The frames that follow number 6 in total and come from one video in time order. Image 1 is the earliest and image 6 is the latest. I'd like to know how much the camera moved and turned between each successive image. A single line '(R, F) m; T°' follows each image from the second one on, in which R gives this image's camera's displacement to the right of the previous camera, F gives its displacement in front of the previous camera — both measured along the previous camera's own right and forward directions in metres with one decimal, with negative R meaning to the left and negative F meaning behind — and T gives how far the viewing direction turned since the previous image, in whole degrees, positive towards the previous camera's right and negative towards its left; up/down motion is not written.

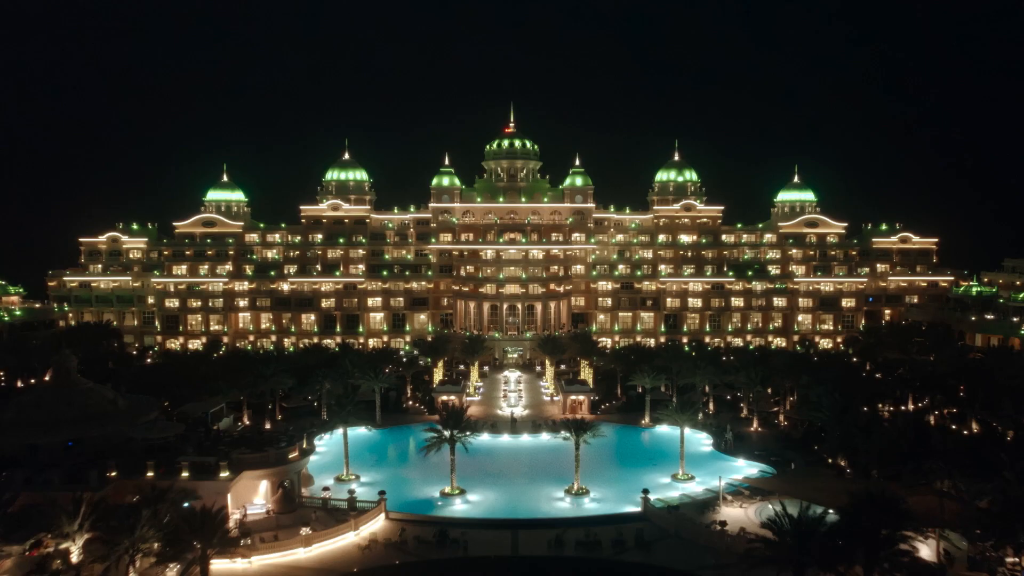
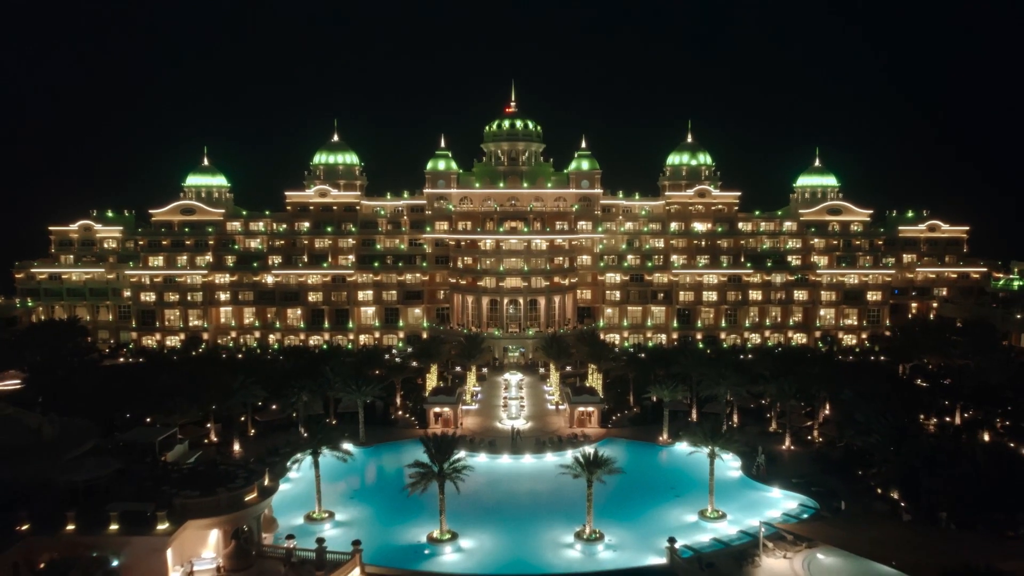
(+0.1, +6.8) m; 0°
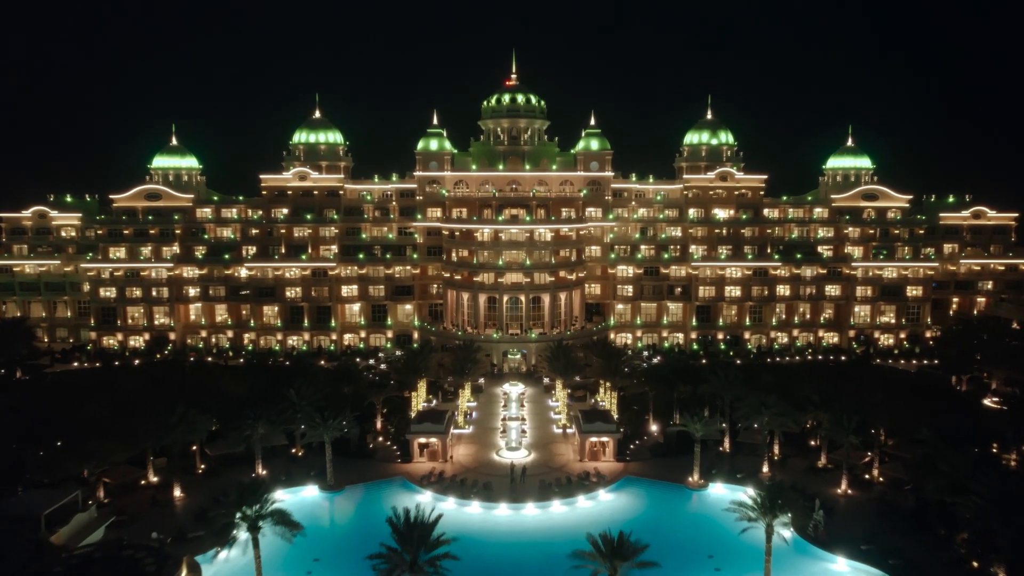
(+0.2, +9.1) m; 0°
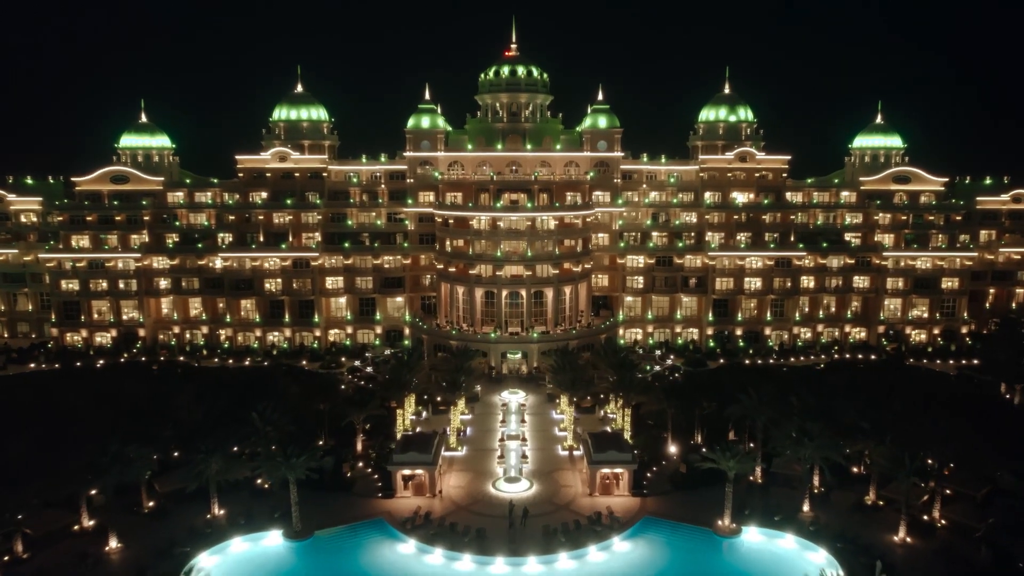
(+0.1, +6.9) m; 0°
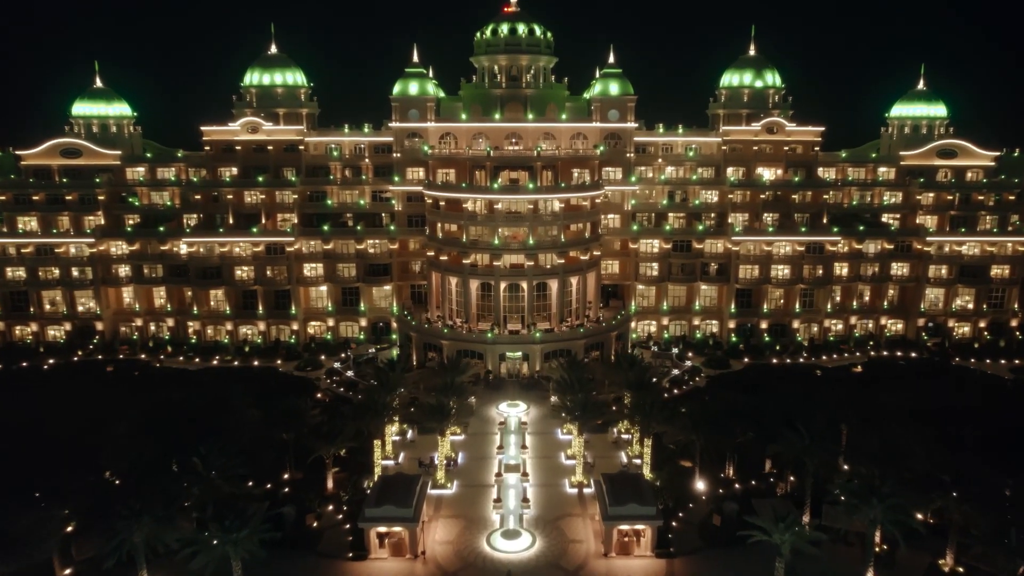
(+0.1, +7.9) m; 0°
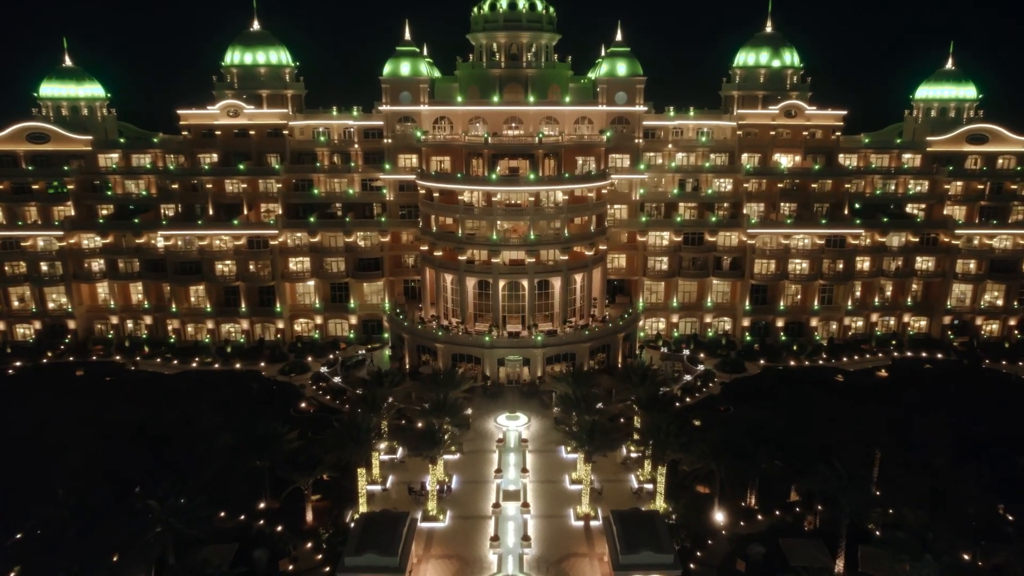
(0.0, +4.3) m; 0°
